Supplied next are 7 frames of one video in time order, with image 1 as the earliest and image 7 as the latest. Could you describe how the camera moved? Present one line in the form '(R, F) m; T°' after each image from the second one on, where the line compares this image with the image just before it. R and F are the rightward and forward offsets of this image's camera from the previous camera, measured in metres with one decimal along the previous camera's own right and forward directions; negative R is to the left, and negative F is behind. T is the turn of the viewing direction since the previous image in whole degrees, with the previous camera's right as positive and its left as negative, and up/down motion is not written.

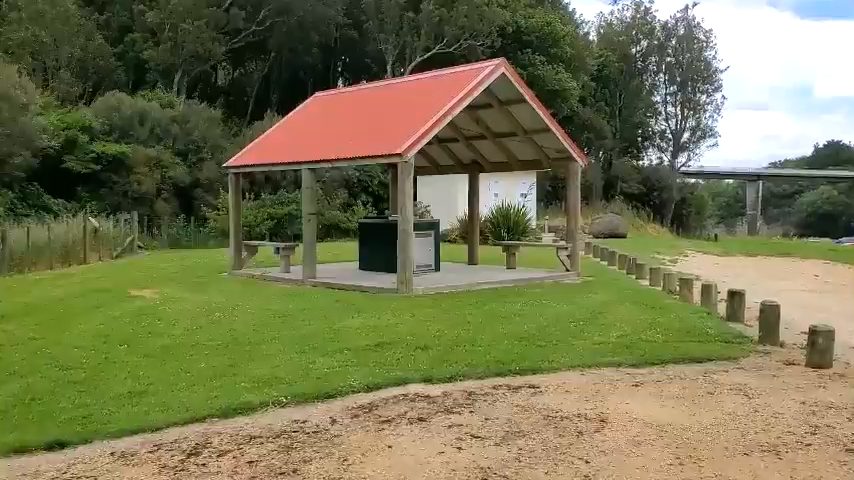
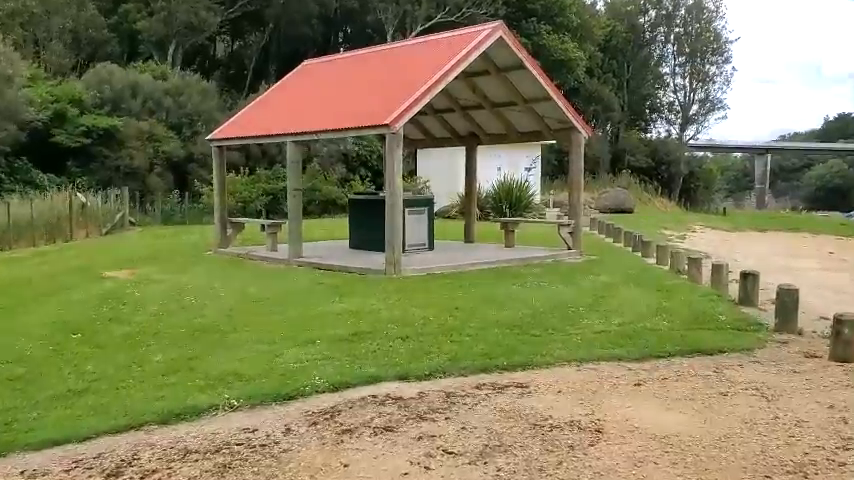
(+0.2, +0.8) m; 0°
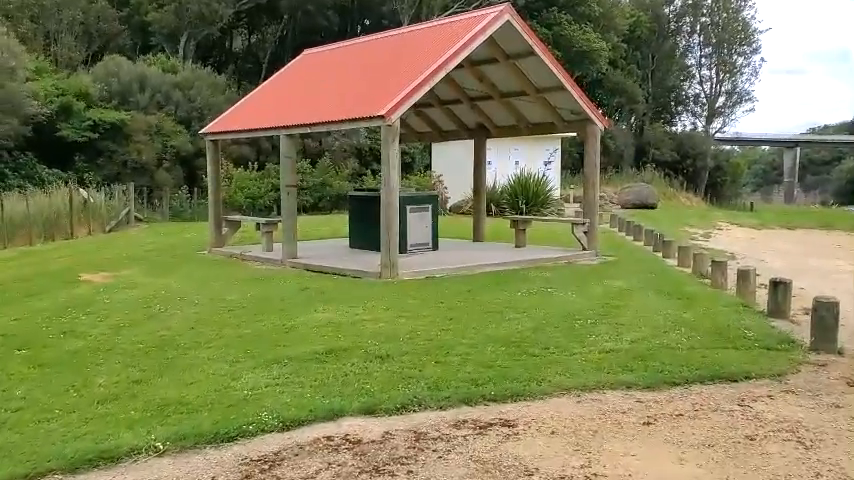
(+0.3, +0.9) m; -2°
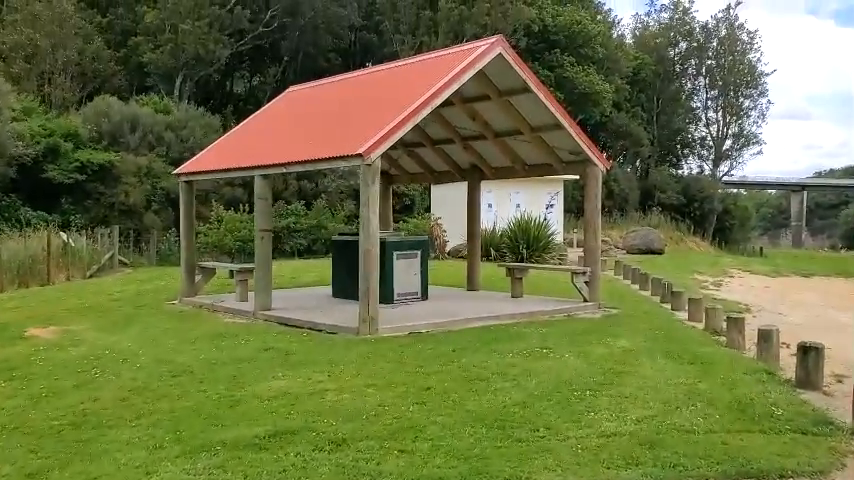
(+0.3, +1.1) m; 0°
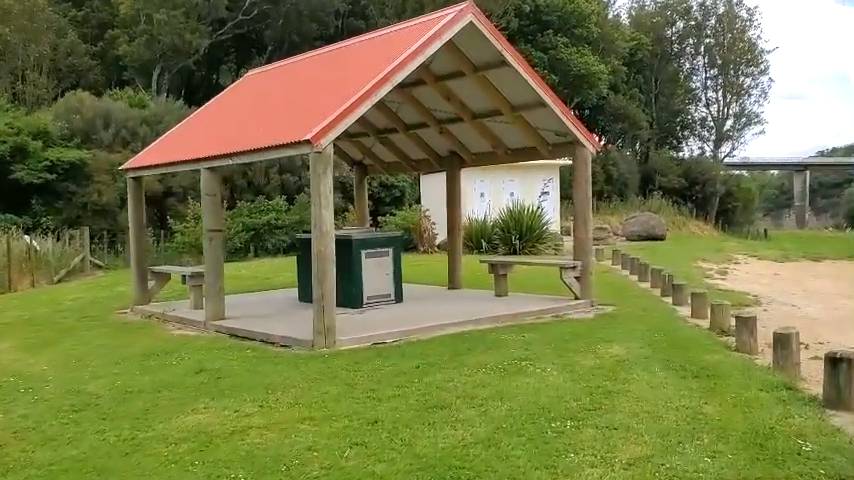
(+0.4, +1.3) m; 0°
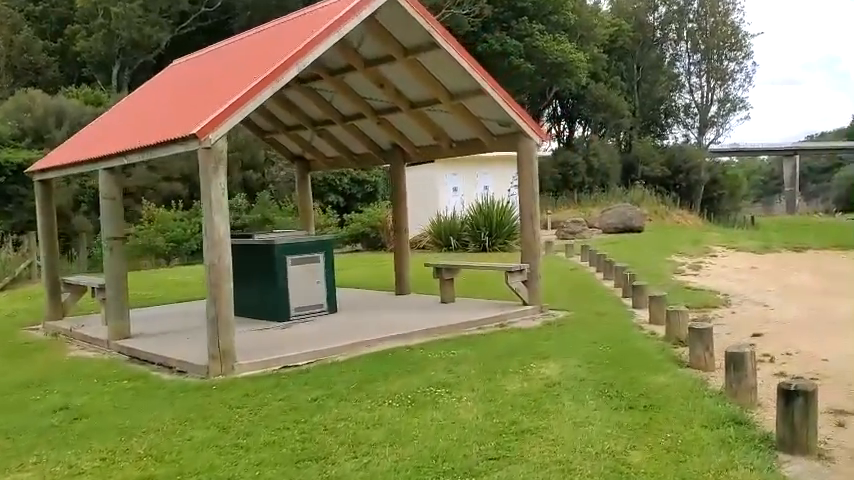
(+0.8, +1.0) m; 0°
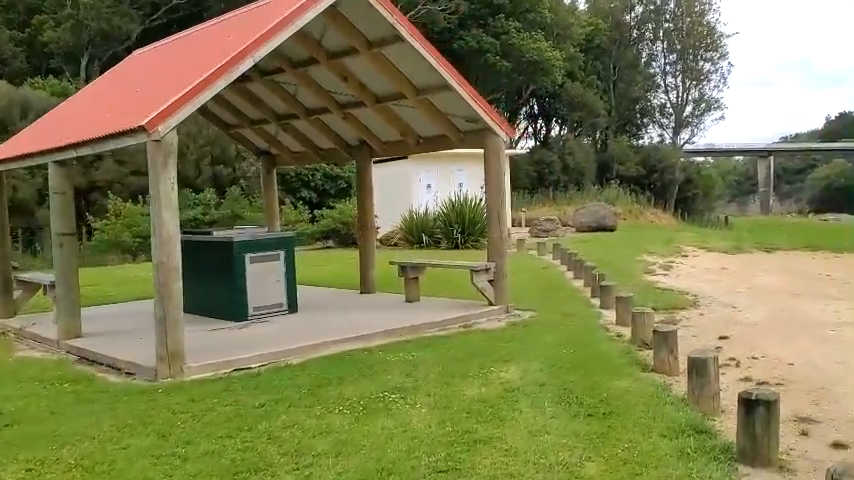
(+0.2, +0.2) m; +2°
